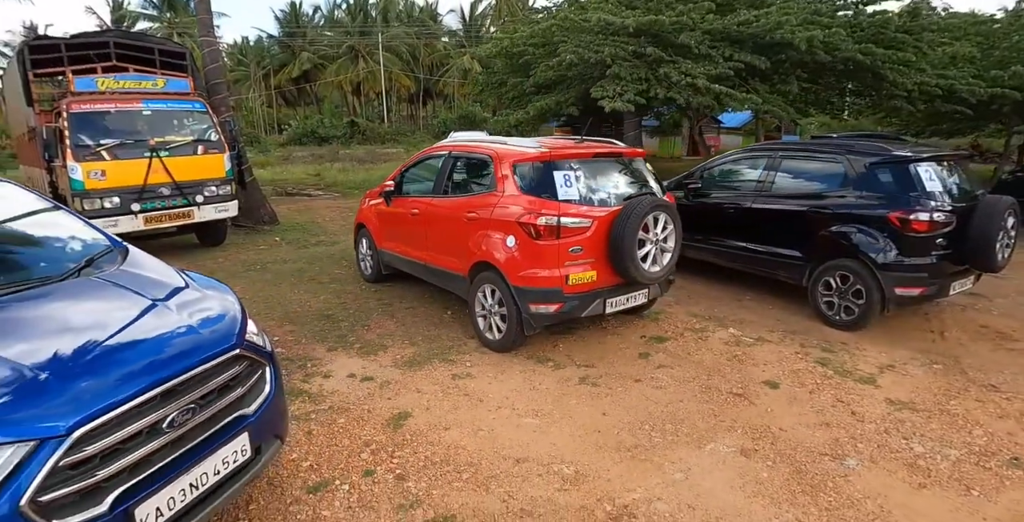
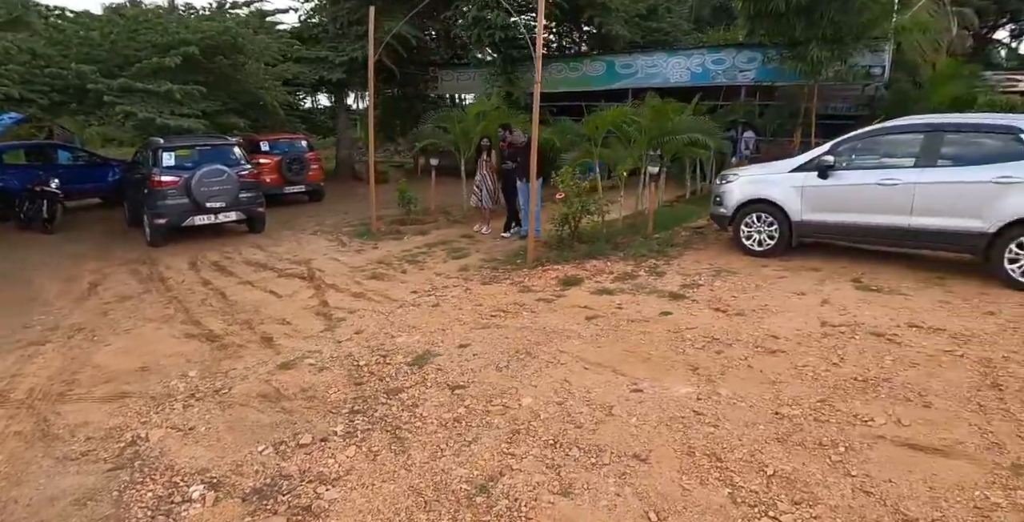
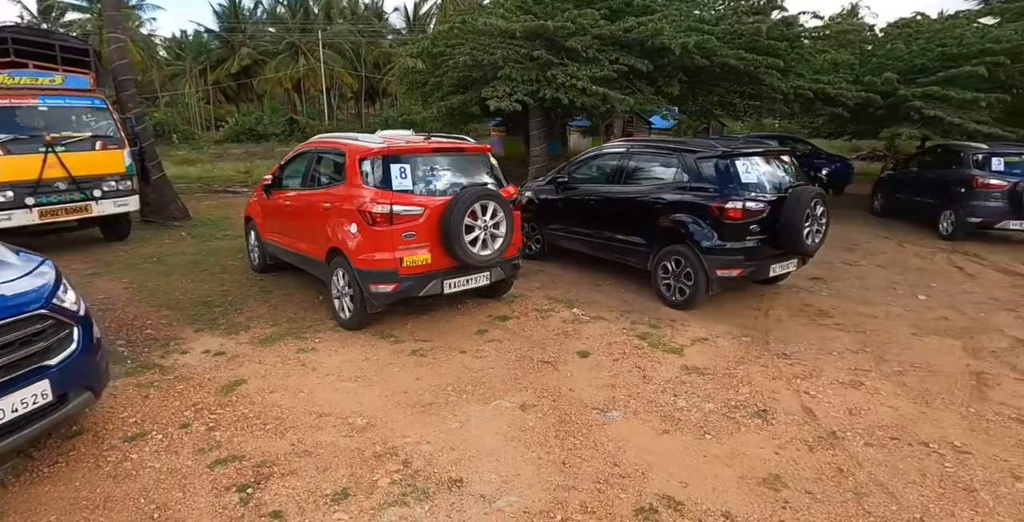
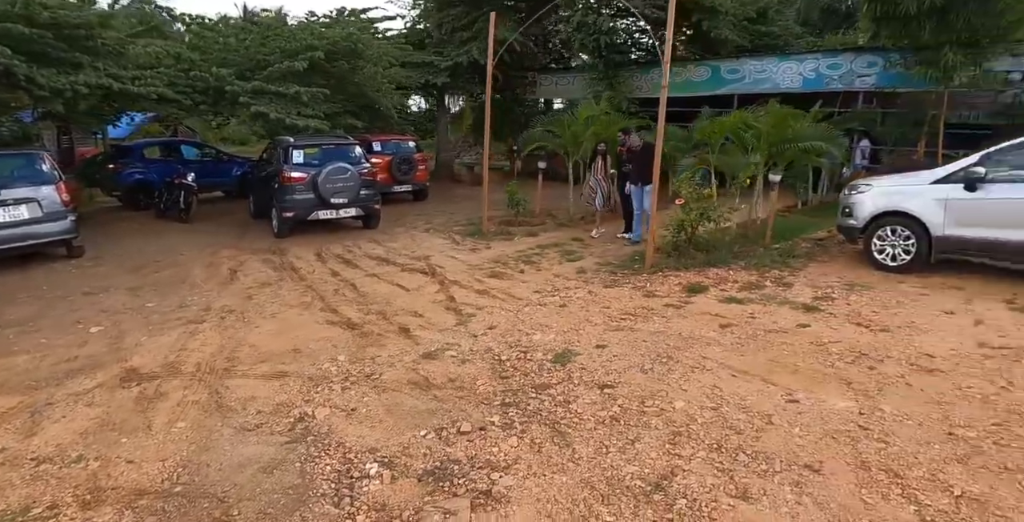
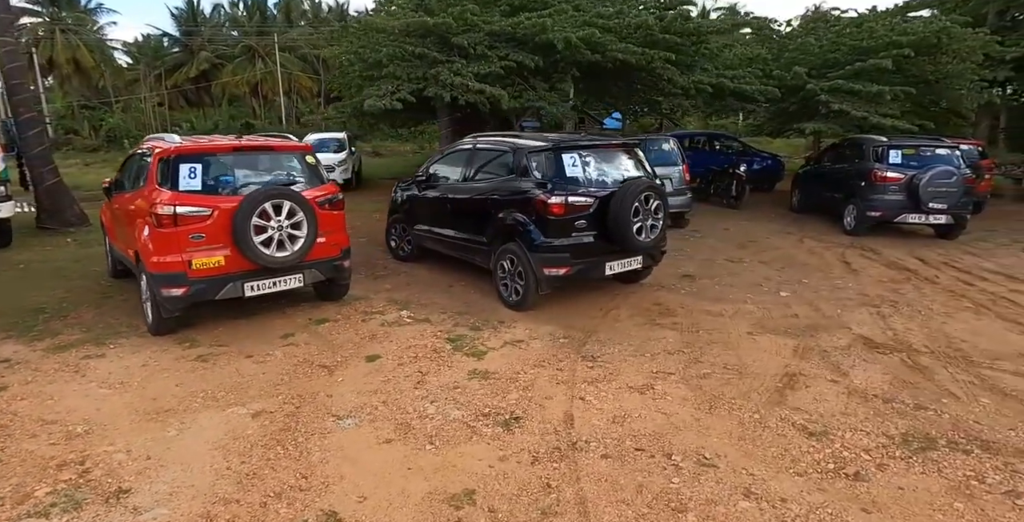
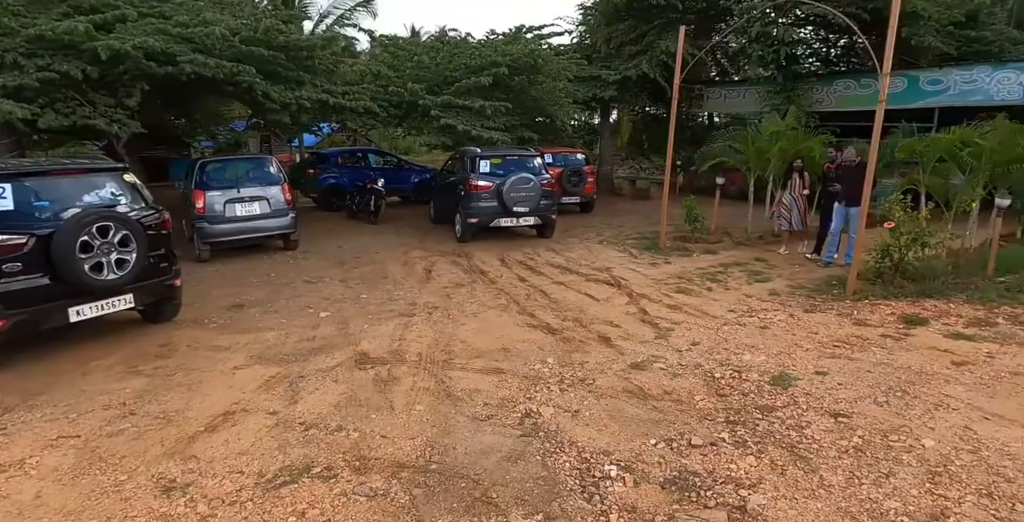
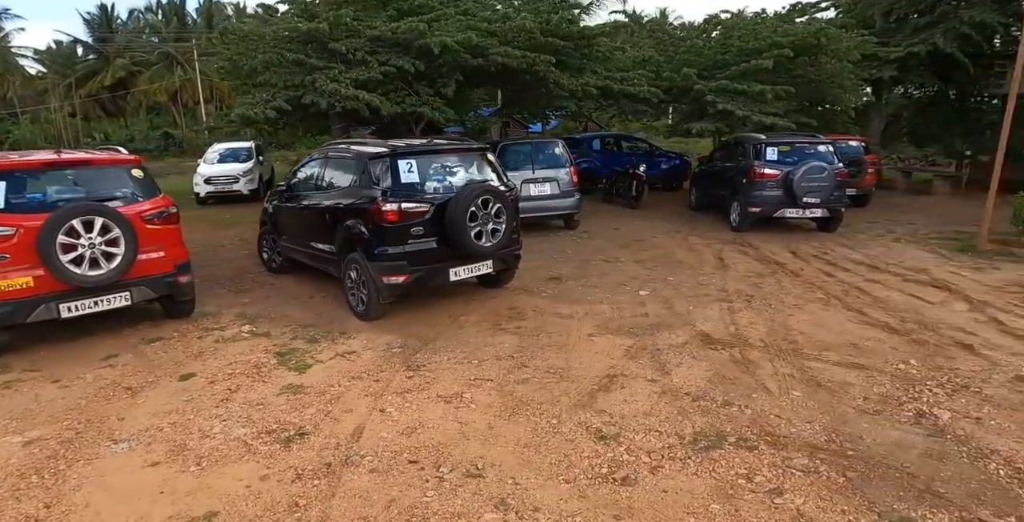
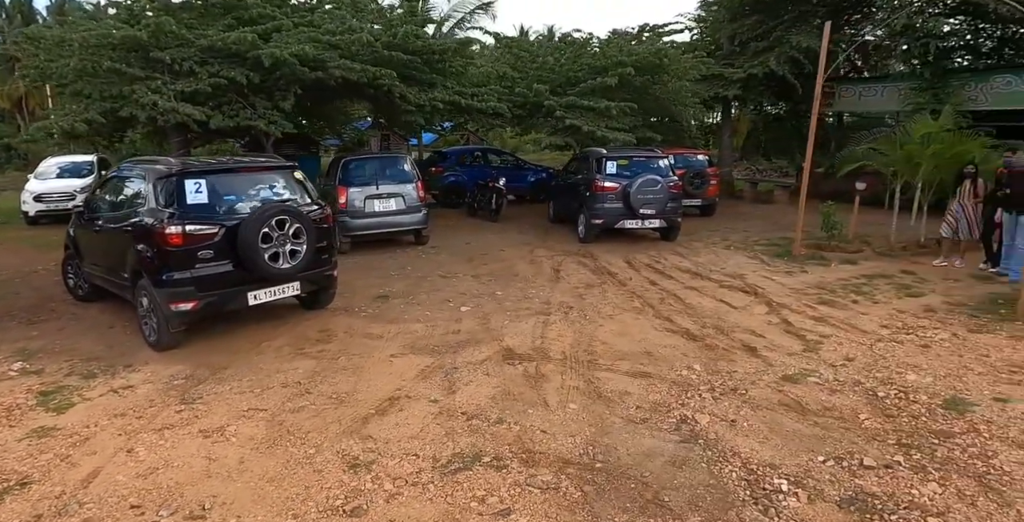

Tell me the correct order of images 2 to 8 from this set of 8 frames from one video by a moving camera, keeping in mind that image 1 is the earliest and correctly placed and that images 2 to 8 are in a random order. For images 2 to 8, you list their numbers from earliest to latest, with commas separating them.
3, 5, 7, 8, 6, 4, 2
